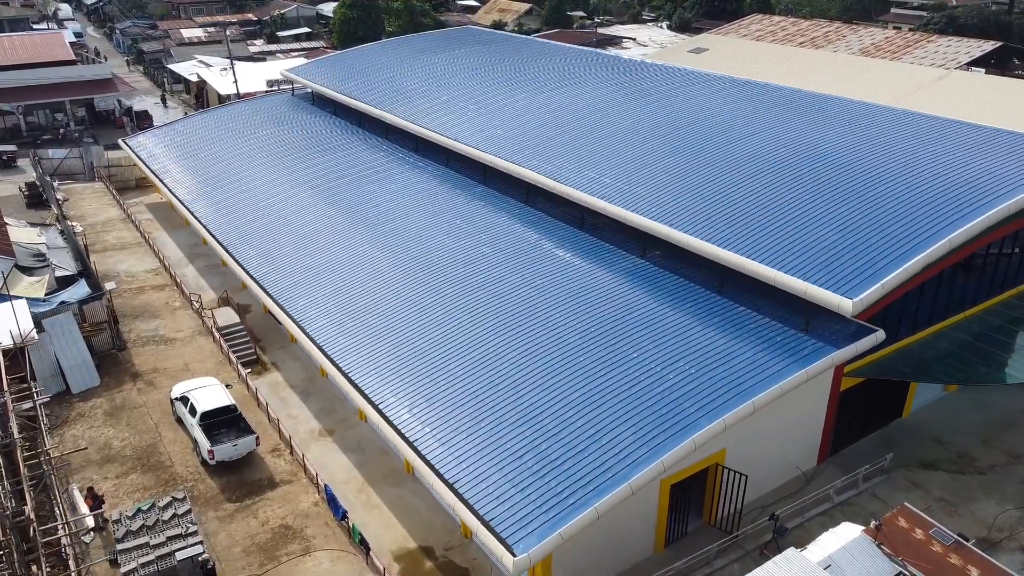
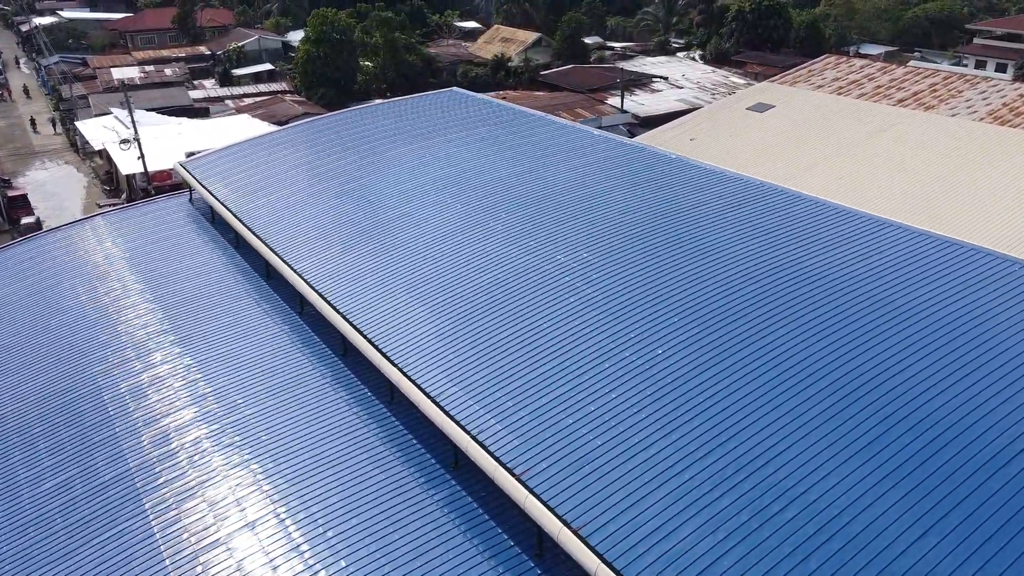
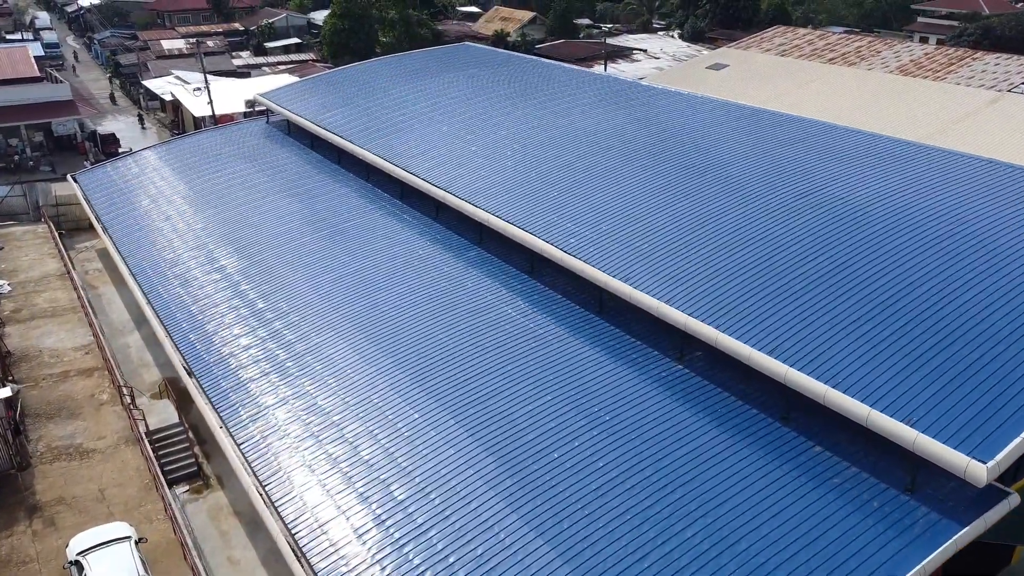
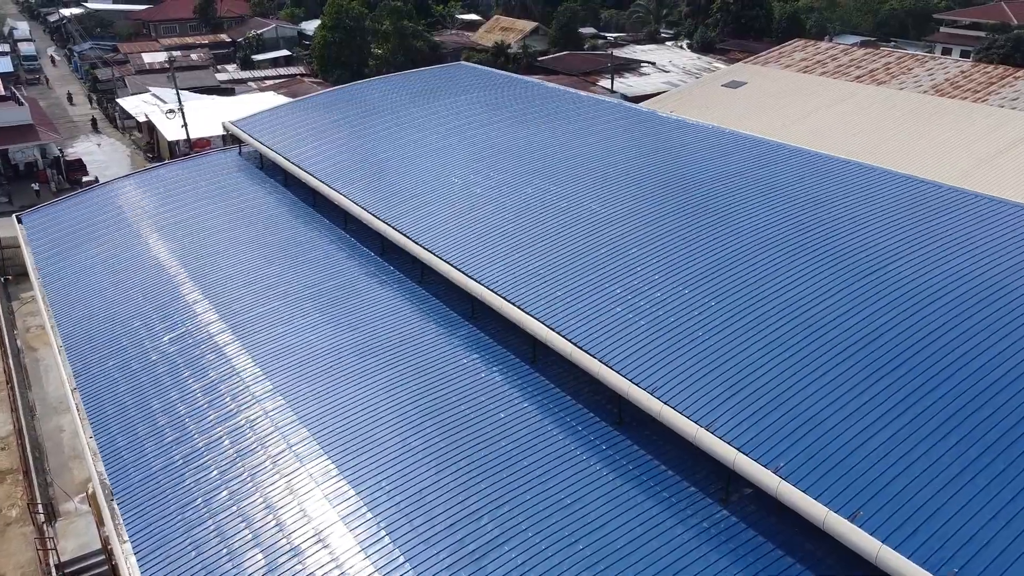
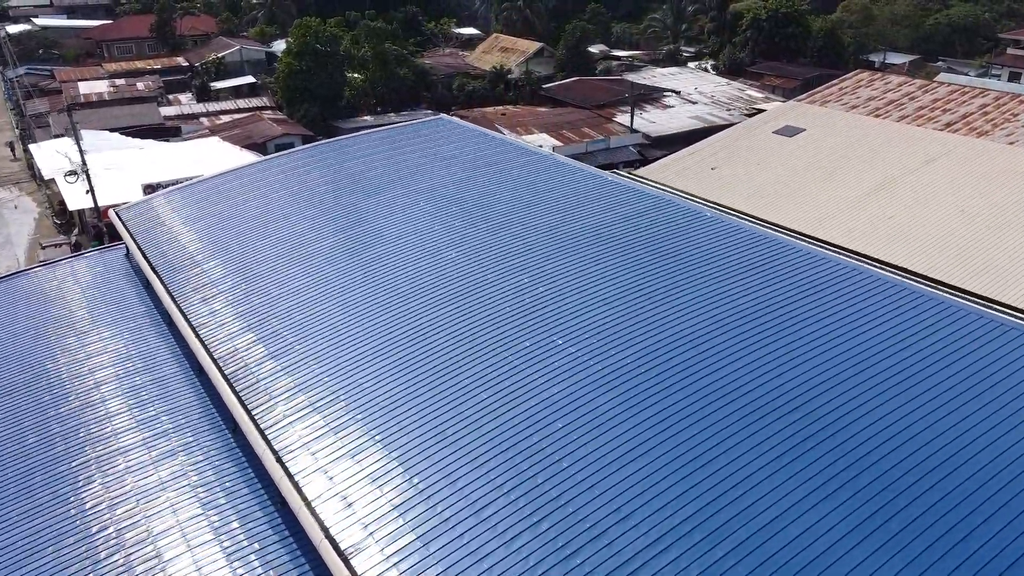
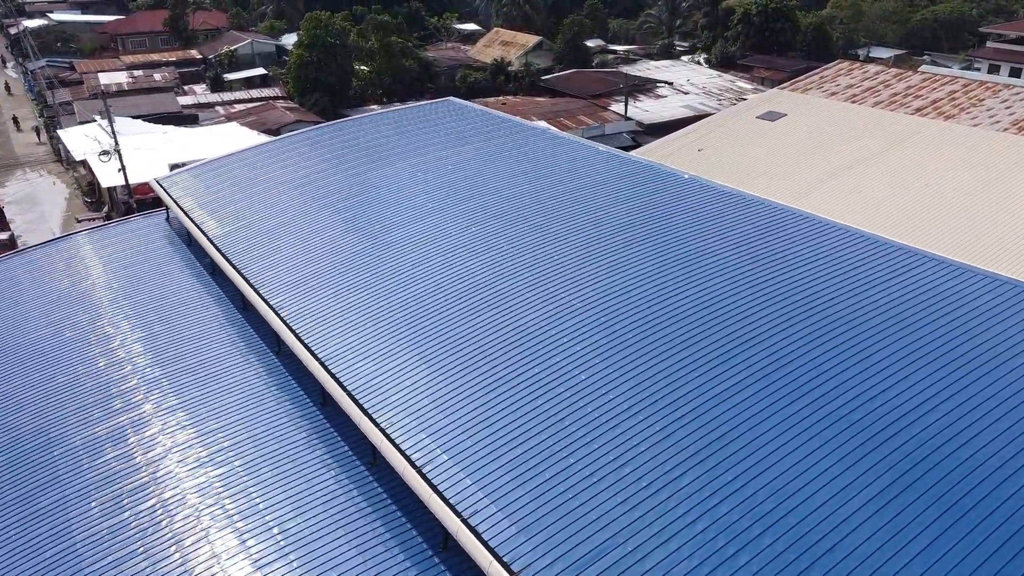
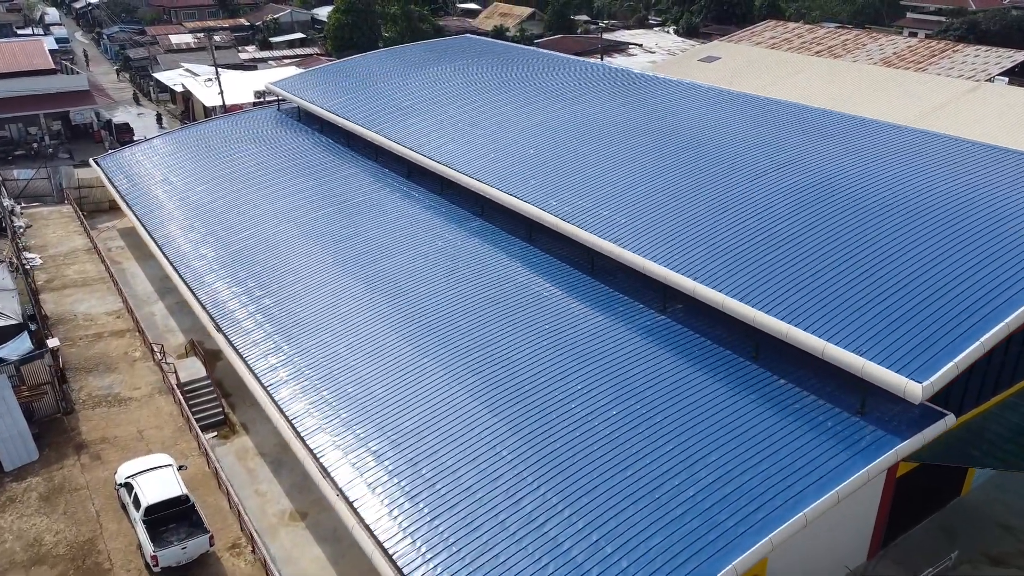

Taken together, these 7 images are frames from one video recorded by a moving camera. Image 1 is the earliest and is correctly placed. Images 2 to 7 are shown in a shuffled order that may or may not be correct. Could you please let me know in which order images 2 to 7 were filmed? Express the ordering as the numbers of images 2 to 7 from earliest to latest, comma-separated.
7, 3, 4, 2, 6, 5
